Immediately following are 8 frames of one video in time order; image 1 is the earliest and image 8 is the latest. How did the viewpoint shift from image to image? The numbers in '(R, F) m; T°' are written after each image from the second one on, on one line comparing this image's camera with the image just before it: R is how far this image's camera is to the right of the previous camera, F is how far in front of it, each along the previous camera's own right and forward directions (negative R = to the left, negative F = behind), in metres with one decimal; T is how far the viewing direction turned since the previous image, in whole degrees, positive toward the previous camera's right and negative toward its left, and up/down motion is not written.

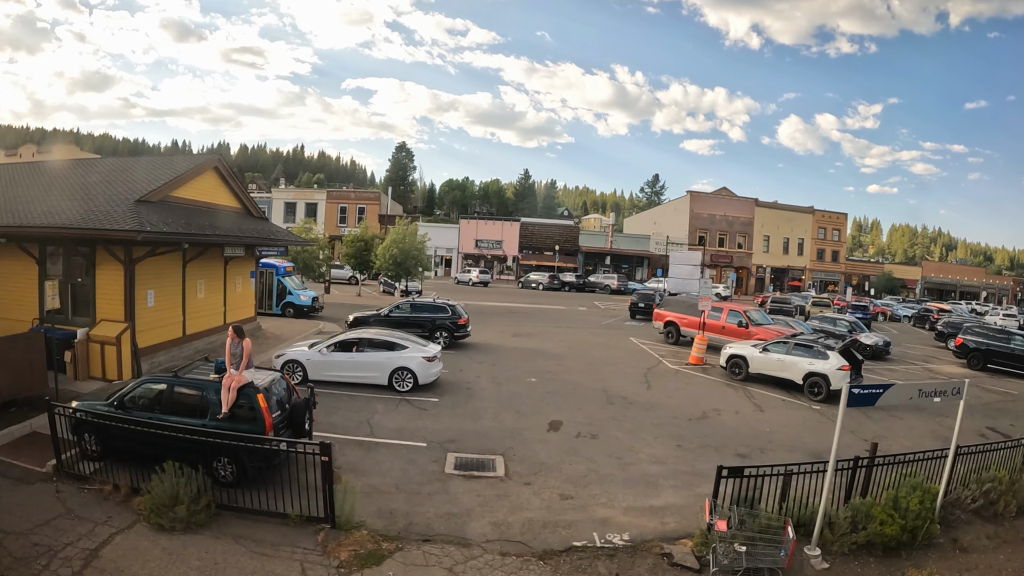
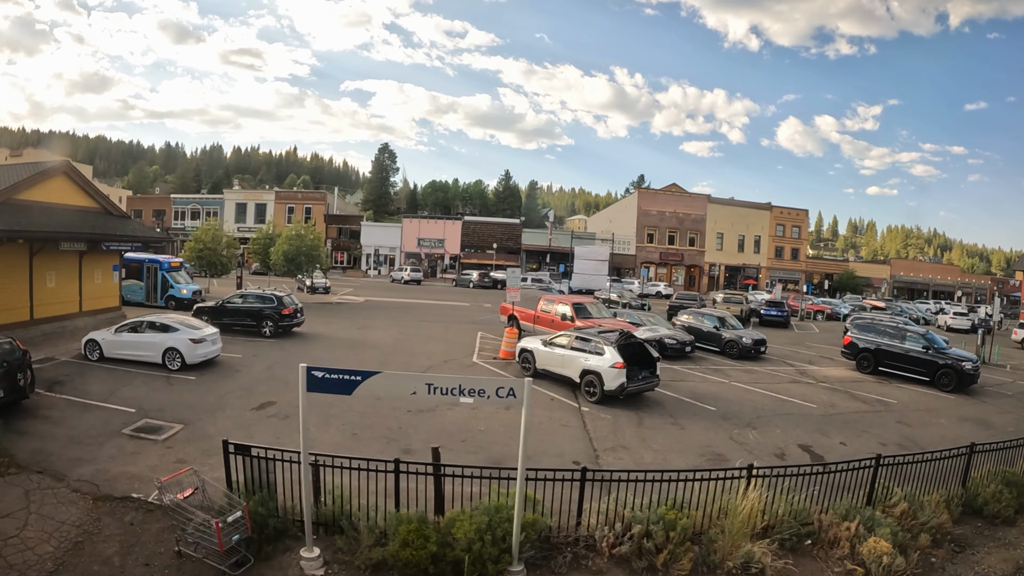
(+7.0, +3.6) m; 0°
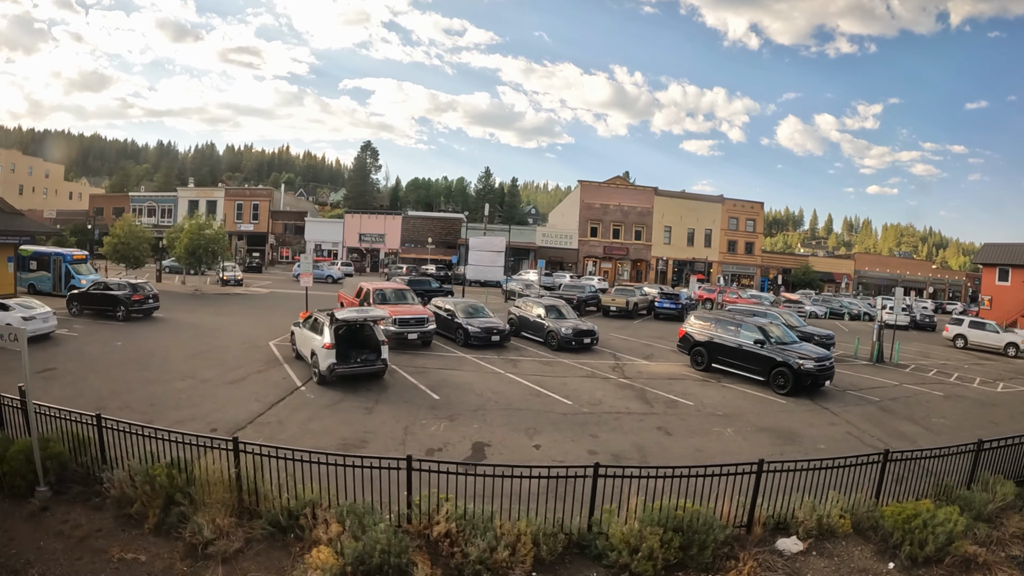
(+6.7, +3.0) m; 0°
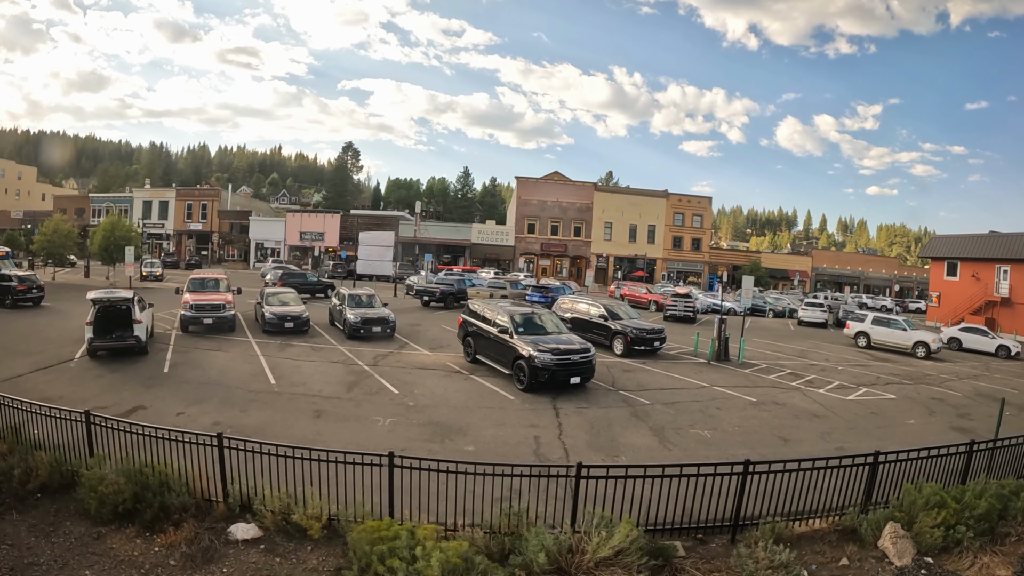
(+6.6, +2.3) m; 0°
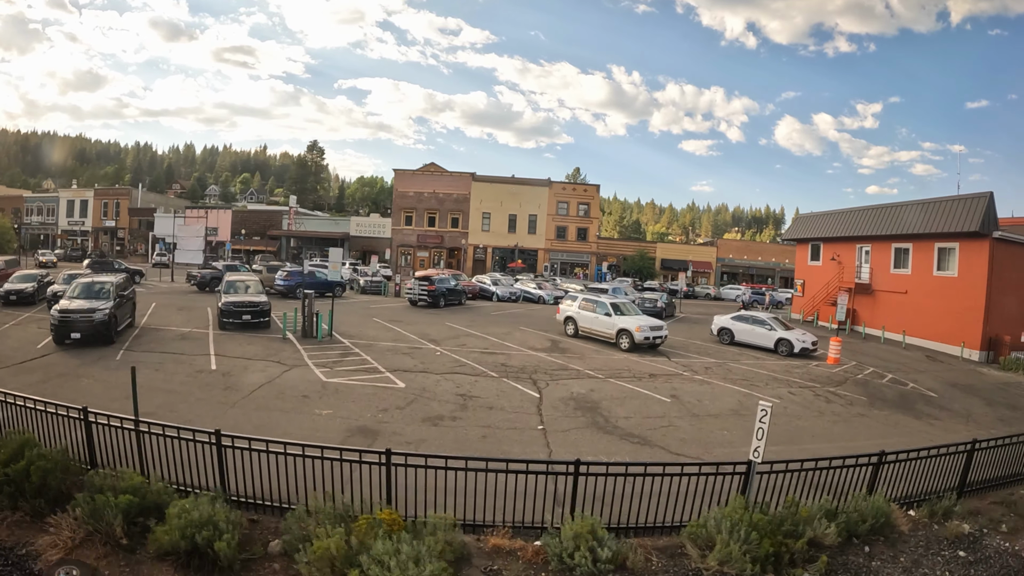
(+12.2, +2.4) m; 0°
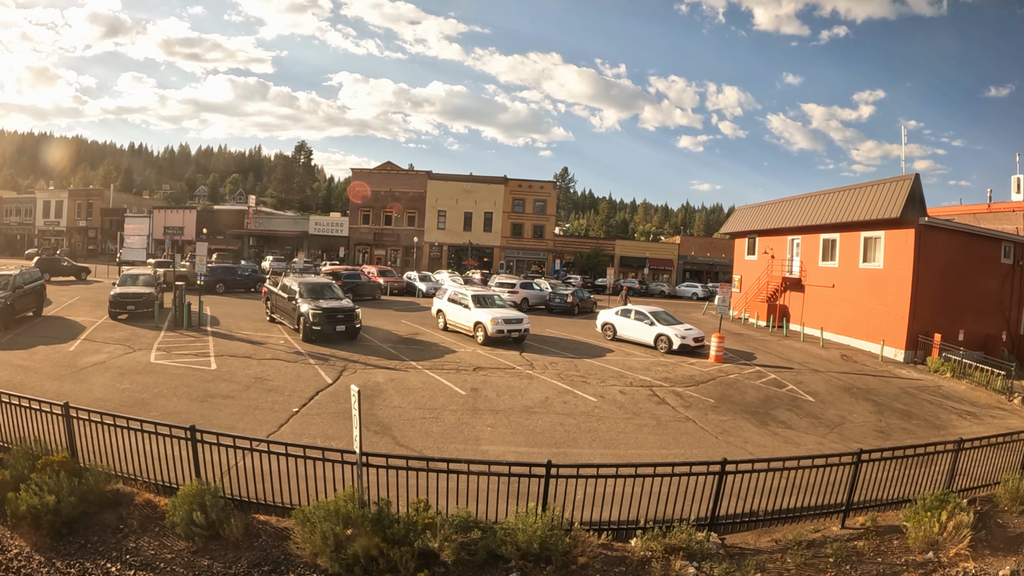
(+4.2, +0.8) m; 0°
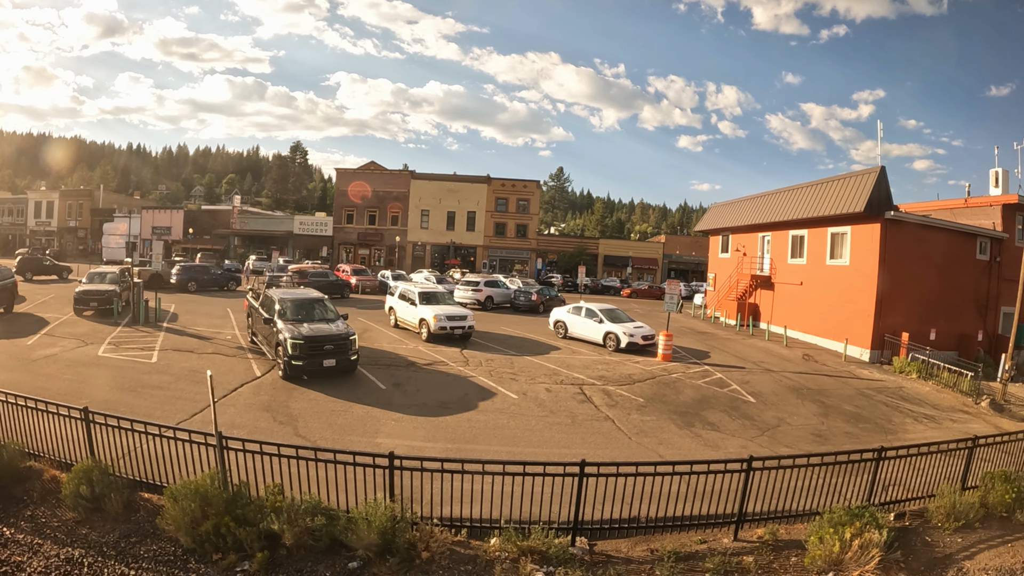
(+1.6, +0.1) m; 0°
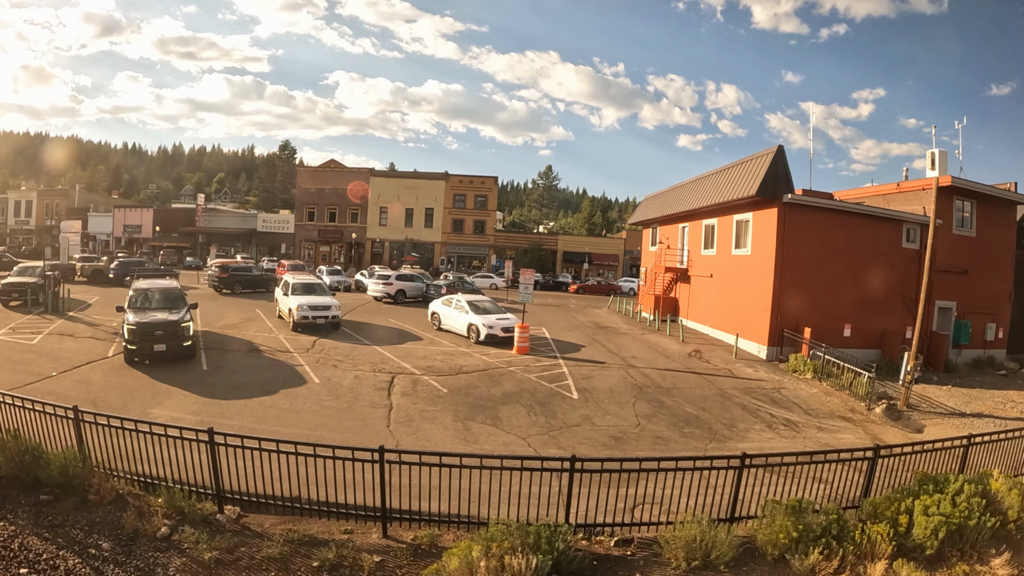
(+4.1, -0.1) m; 0°
